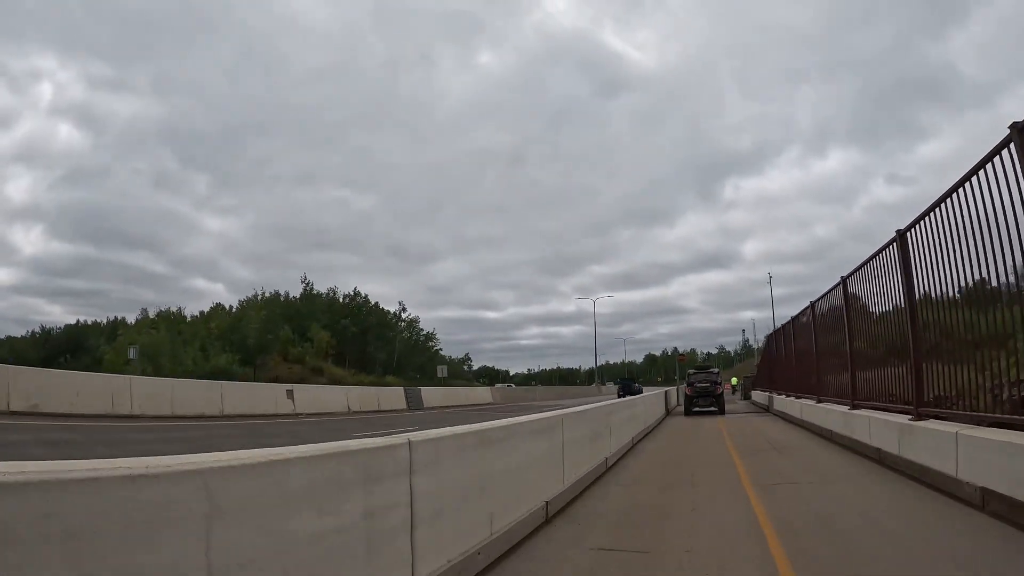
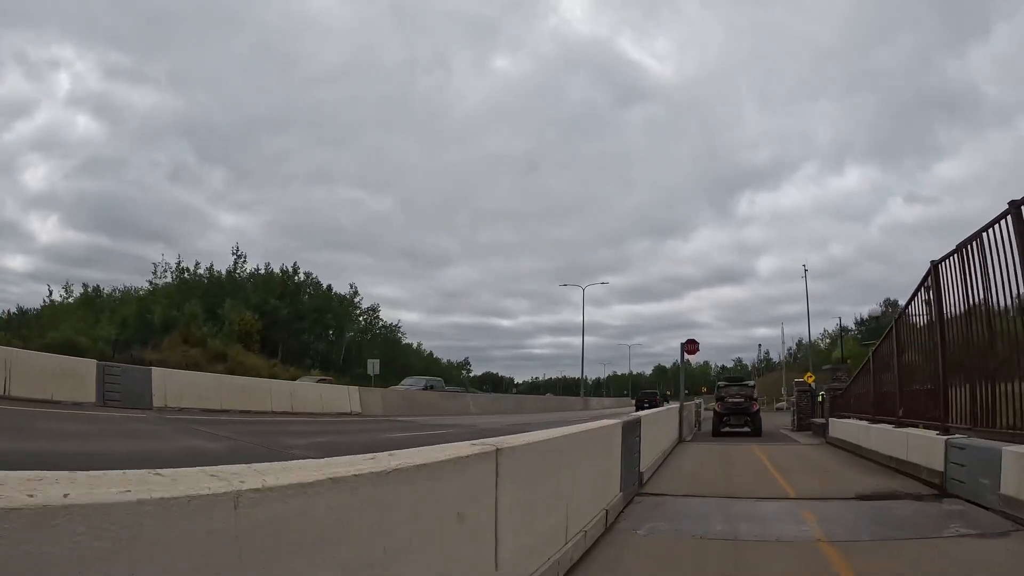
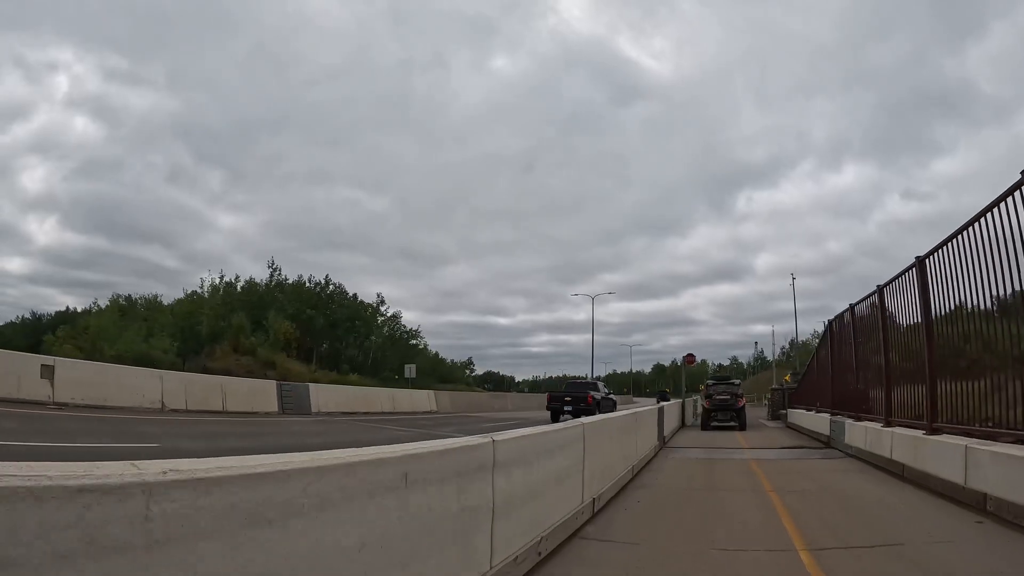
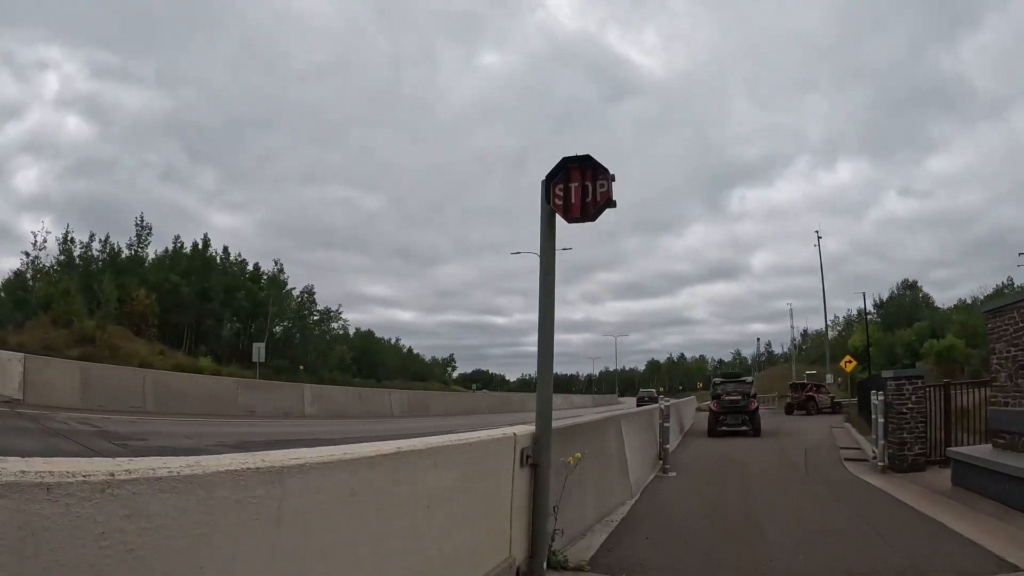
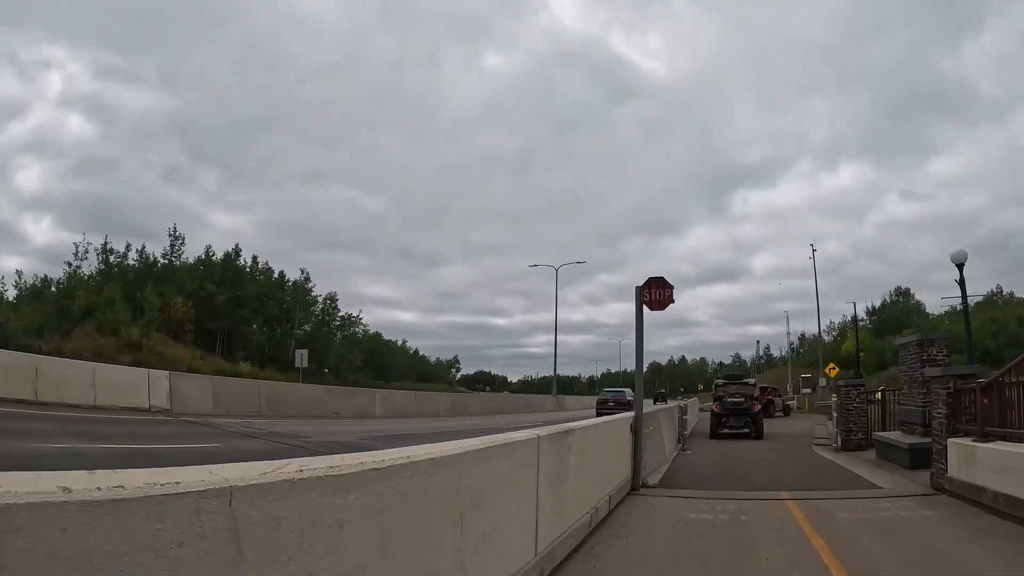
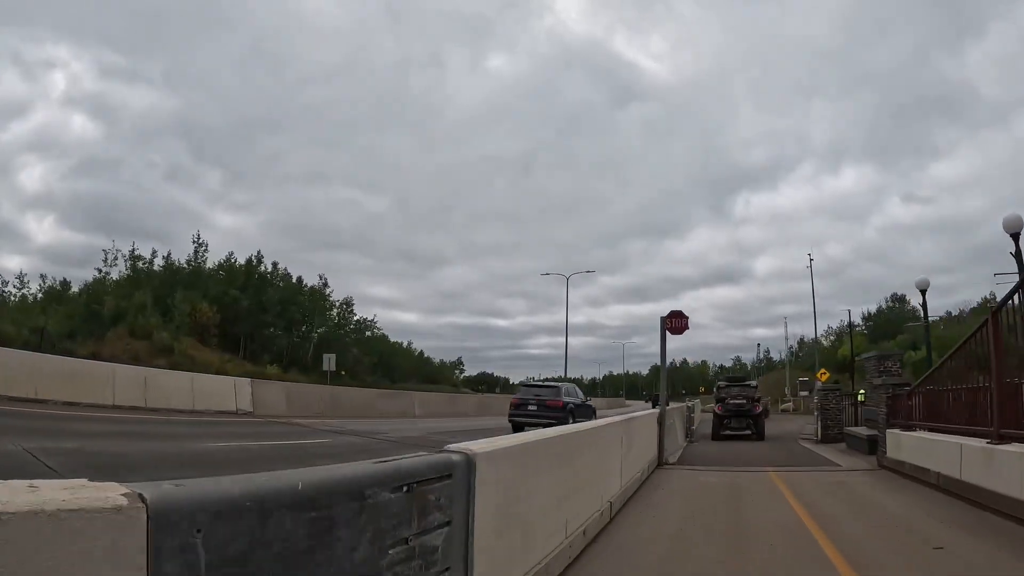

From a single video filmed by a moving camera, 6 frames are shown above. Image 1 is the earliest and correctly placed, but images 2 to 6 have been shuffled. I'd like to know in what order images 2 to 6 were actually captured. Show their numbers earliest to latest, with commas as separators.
3, 2, 6, 5, 4
